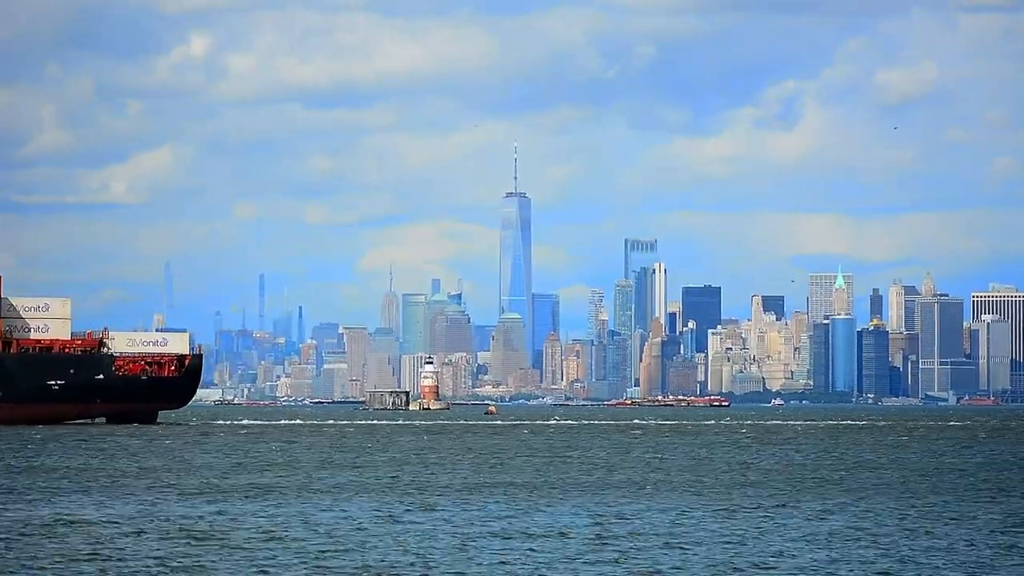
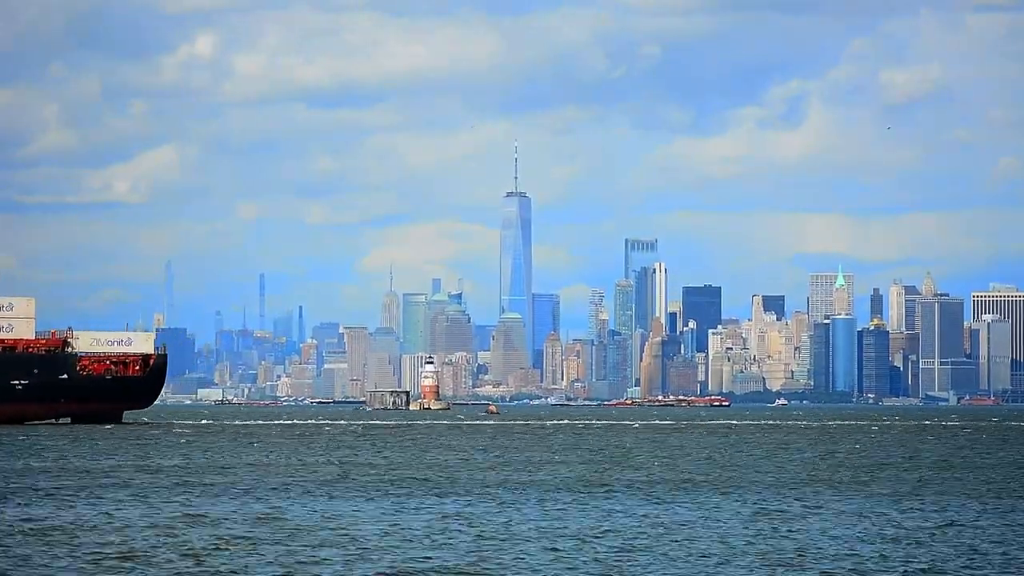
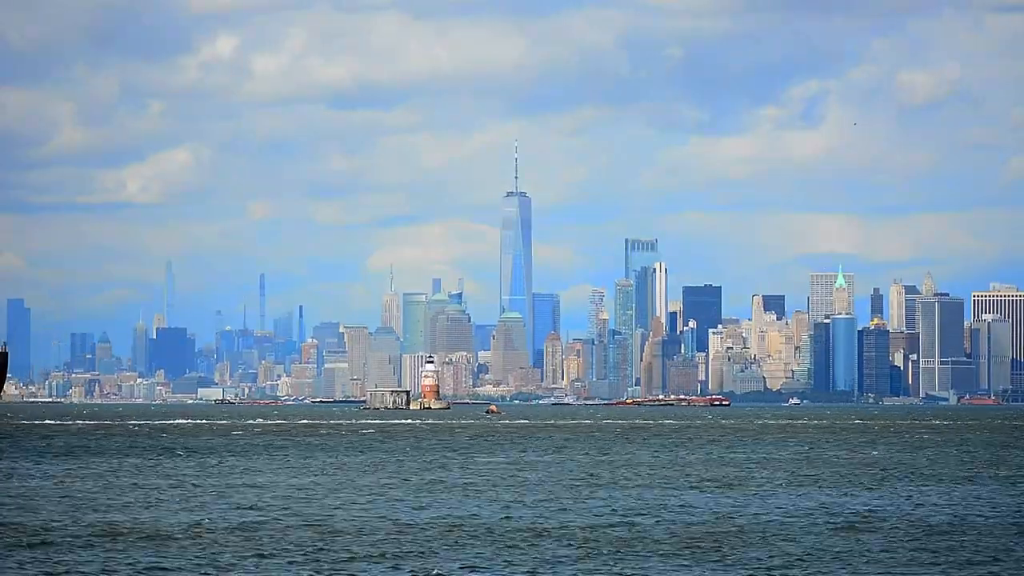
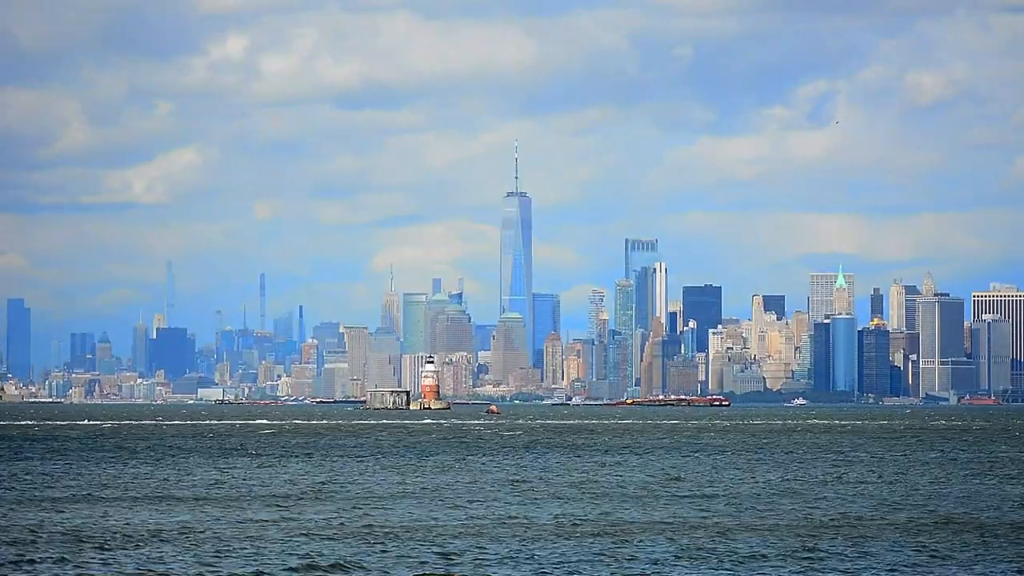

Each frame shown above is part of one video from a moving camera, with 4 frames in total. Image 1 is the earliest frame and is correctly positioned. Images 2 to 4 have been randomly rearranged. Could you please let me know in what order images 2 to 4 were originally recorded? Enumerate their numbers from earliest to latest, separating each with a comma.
2, 3, 4
